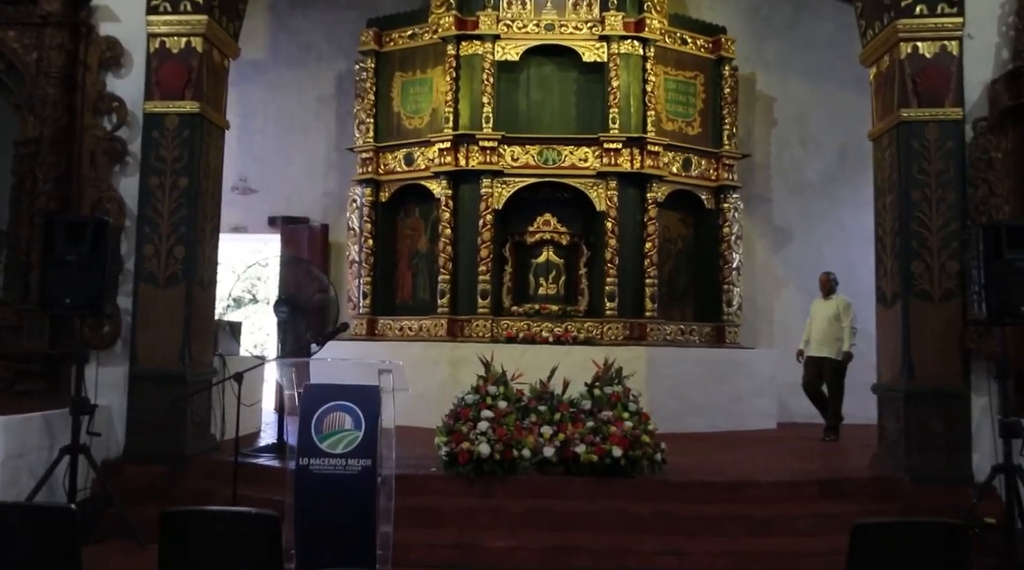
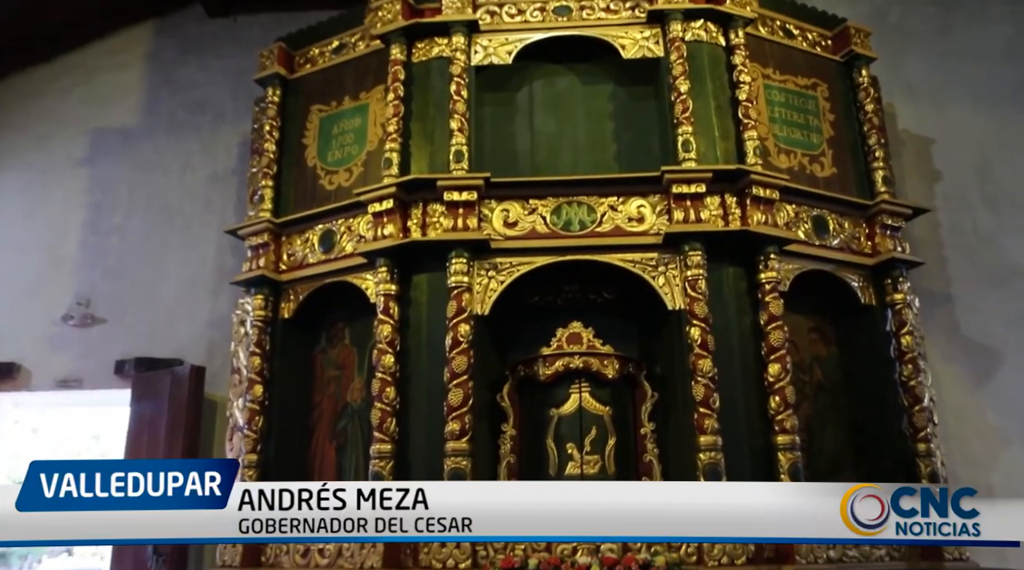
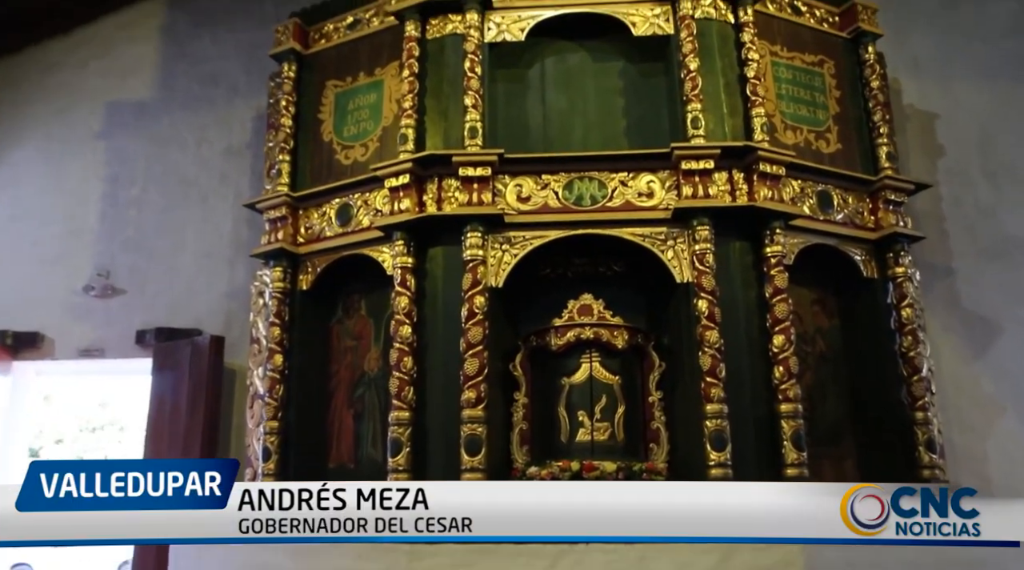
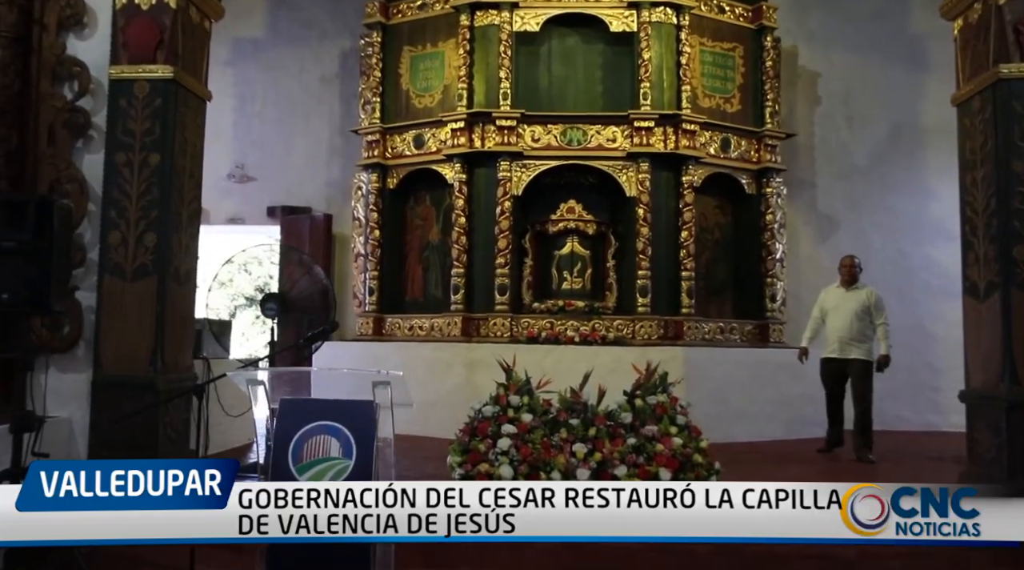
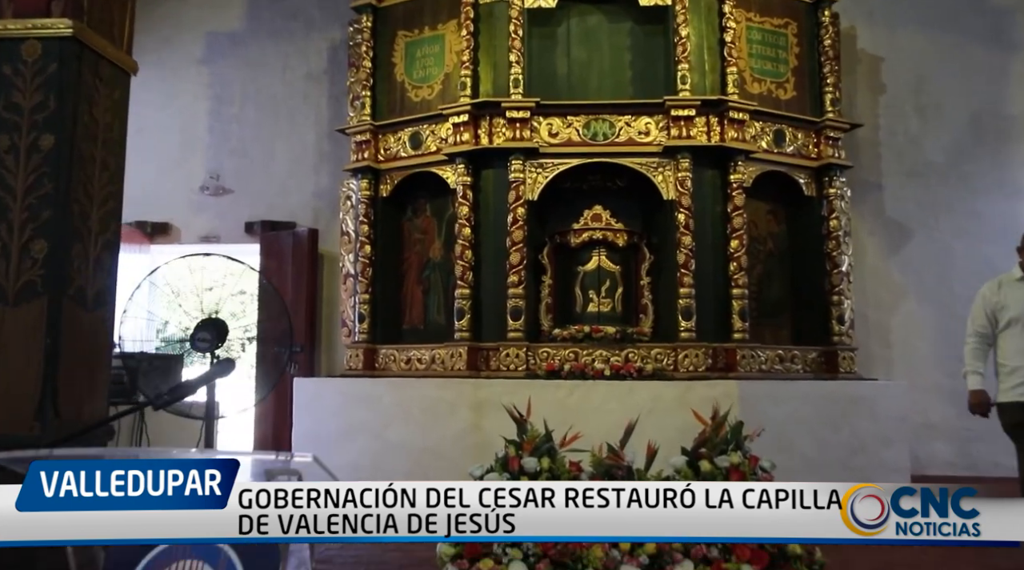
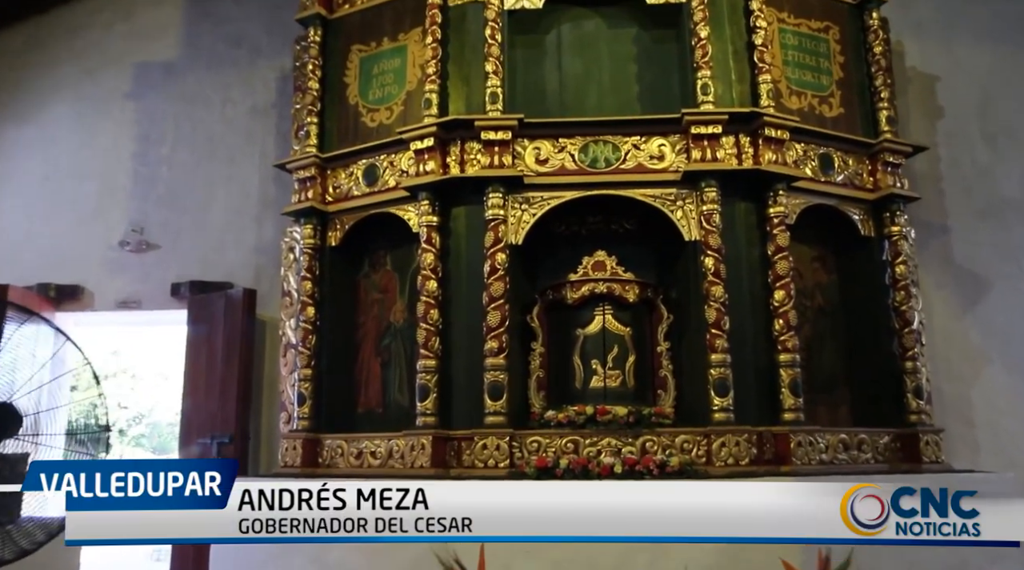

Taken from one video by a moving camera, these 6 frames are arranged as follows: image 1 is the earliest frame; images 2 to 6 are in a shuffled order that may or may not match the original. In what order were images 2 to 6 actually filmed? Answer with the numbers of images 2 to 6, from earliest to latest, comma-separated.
4, 5, 6, 3, 2
